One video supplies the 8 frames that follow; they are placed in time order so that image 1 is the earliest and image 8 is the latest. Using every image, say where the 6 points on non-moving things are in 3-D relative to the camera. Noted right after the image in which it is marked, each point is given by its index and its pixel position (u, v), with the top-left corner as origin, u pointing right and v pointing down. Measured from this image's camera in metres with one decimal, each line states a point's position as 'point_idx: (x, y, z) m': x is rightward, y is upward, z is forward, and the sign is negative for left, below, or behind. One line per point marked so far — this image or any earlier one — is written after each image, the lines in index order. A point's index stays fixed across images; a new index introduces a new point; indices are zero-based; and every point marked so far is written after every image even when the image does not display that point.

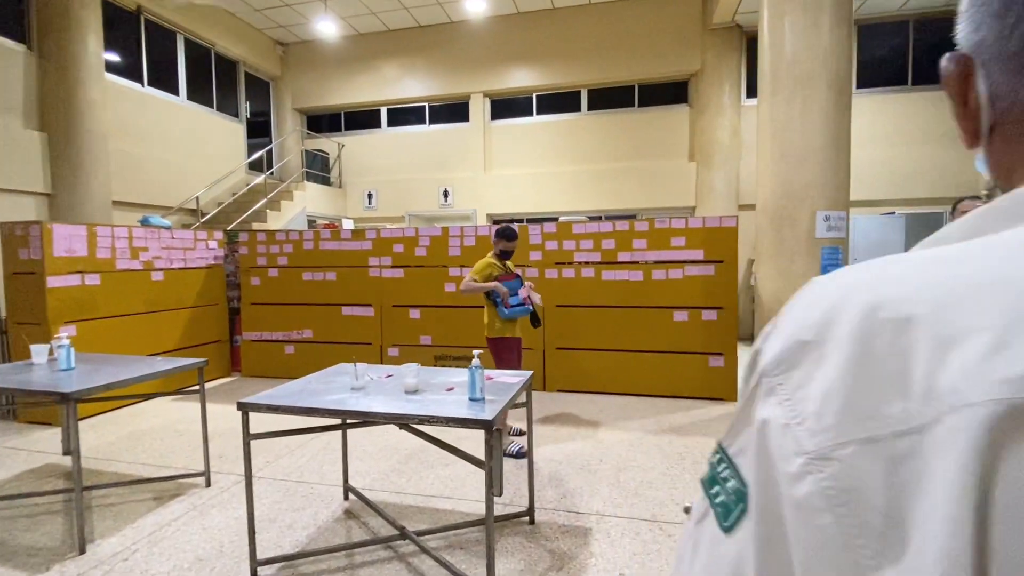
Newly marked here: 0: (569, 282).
0: (+0.6, +0.1, +5.1) m
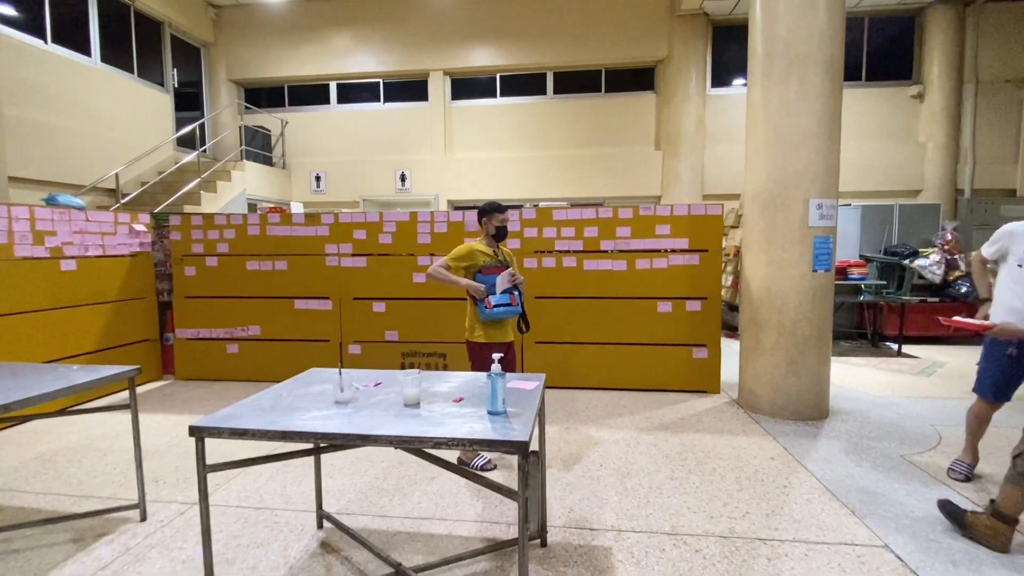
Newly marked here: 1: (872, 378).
0: (+0.4, +0.2, +4.8) m
1: (+3.9, -1.0, +5.3) m
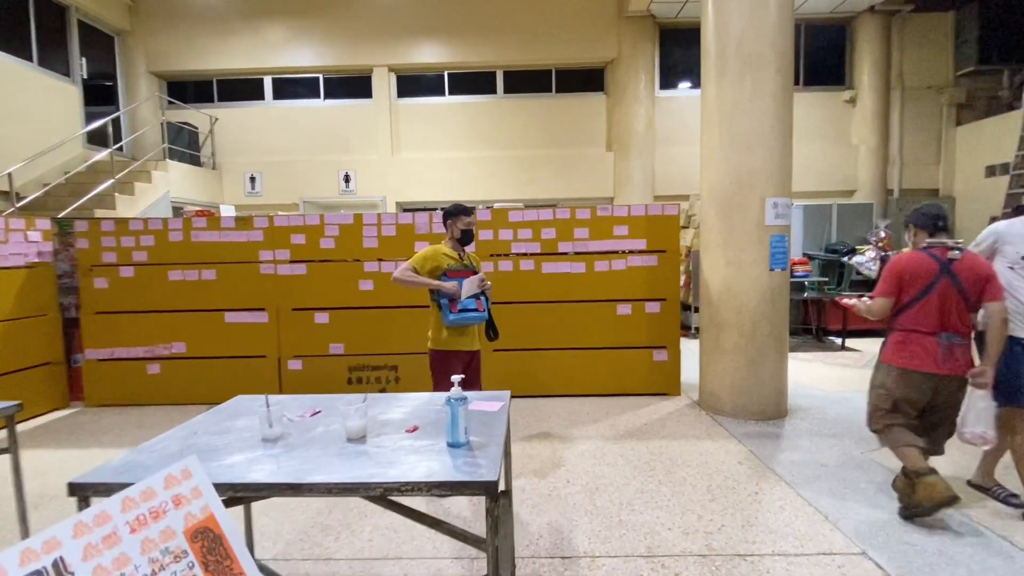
0: (-0.1, +0.1, +4.6) m
1: (+3.5, -0.9, +5.5) m
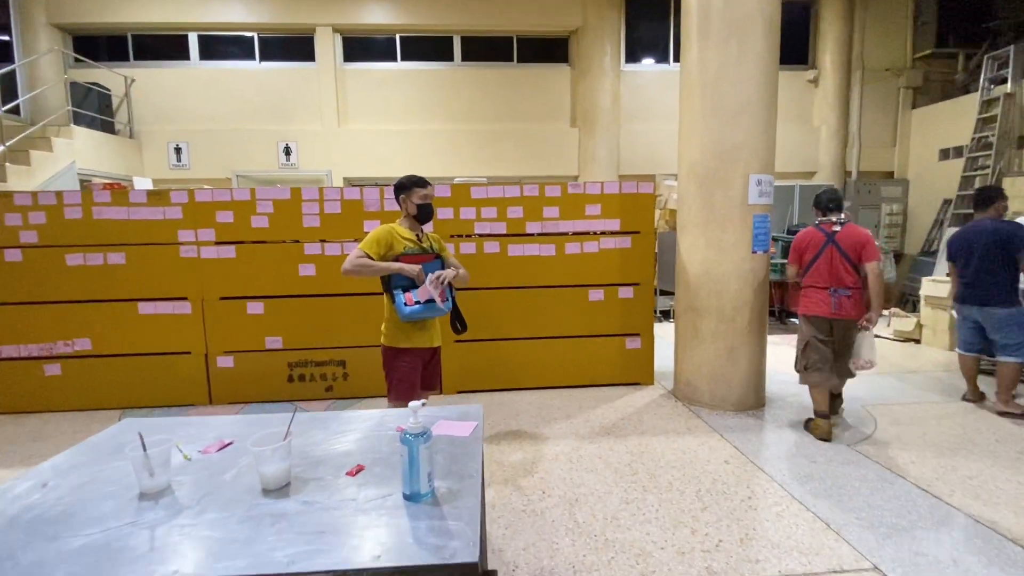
0: (-0.4, +0.2, +4.1) m
1: (+3.1, -0.7, +5.4) m
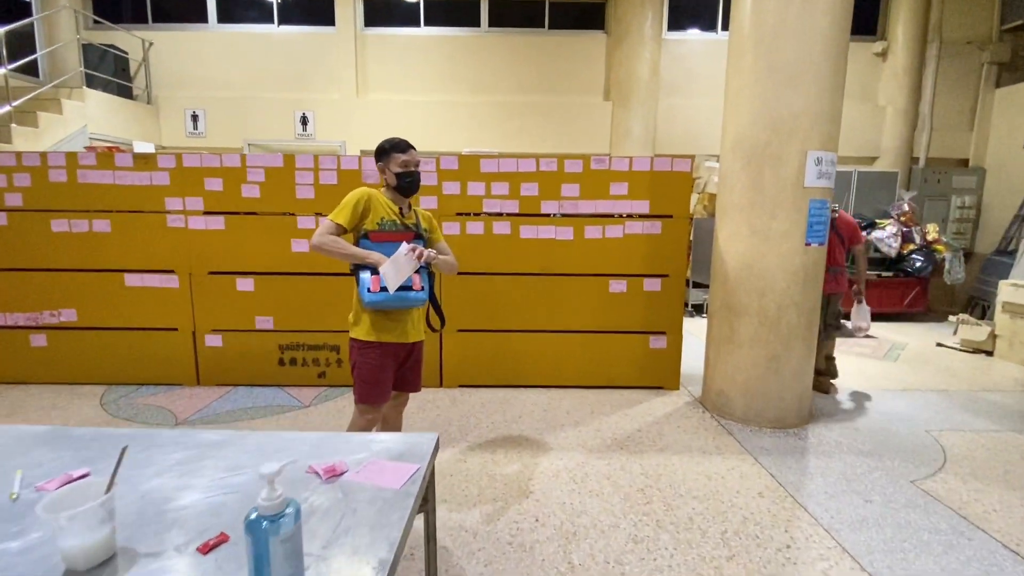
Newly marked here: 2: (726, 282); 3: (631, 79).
0: (-0.3, +0.4, +3.7) m
1: (+3.2, -0.7, +4.8) m
2: (+1.4, 0.0, +3.3) m
3: (+1.7, +3.0, +7.0) m
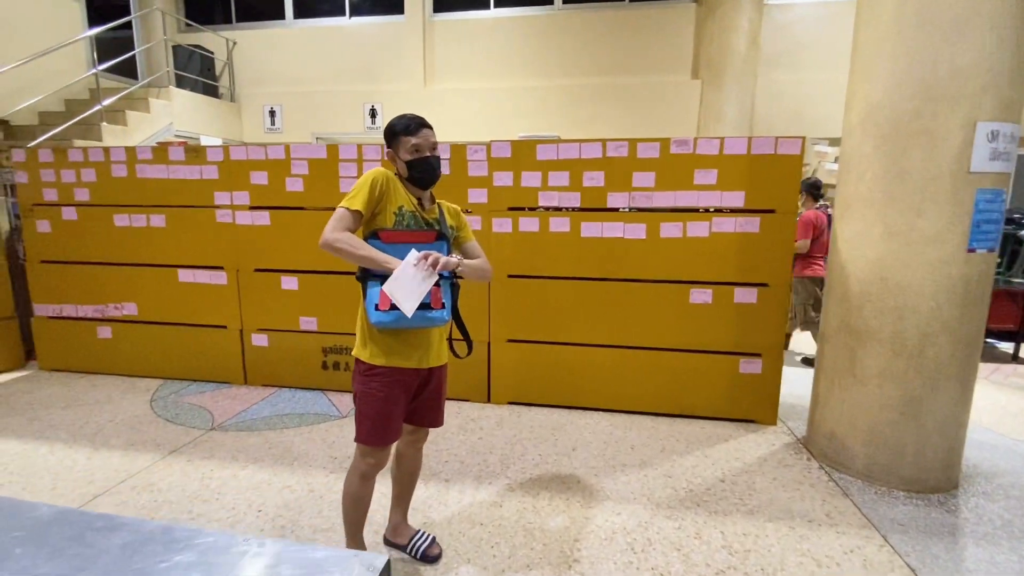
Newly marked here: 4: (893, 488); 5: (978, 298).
0: (+0.1, +0.3, +3.2) m
1: (+3.7, -0.8, +3.7) m
2: (+1.7, 0.0, +2.5) m
3: (+2.7, +2.9, +6.1) m
4: (+1.9, -1.0, +2.4) m
5: (+2.2, -0.1, +2.3) m
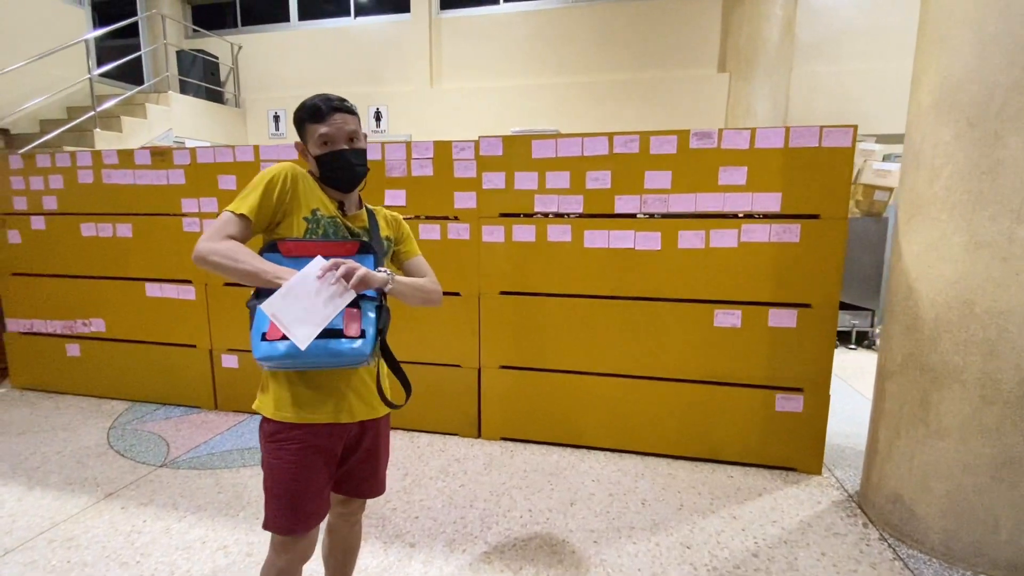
0: (+0.1, +0.2, +2.8) m
1: (+3.7, -1.0, +3.1) m
2: (+1.7, -0.2, +2.0) m
3: (+2.8, +2.8, +5.5) m
4: (+1.8, -1.1, +1.9) m
5: (+2.1, -0.2, +1.7) m
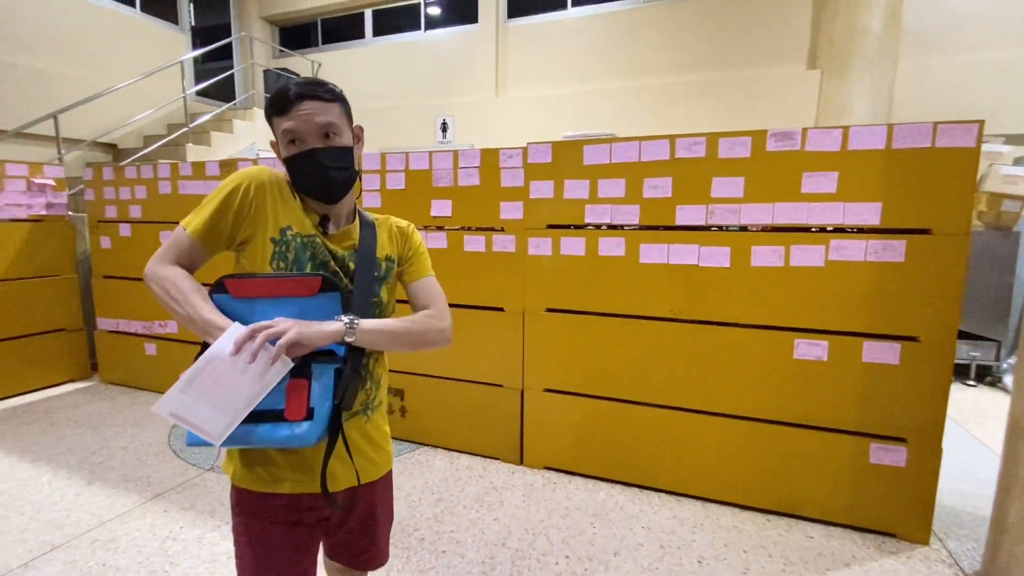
0: (+0.3, +0.1, +2.6) m
1: (+3.9, -1.2, +2.3) m
2: (+1.8, -0.3, +1.5) m
3: (+3.5, +2.6, +4.9) m
4: (+1.9, -1.2, +1.4) m
5: (+2.2, -0.3, +1.2) m
